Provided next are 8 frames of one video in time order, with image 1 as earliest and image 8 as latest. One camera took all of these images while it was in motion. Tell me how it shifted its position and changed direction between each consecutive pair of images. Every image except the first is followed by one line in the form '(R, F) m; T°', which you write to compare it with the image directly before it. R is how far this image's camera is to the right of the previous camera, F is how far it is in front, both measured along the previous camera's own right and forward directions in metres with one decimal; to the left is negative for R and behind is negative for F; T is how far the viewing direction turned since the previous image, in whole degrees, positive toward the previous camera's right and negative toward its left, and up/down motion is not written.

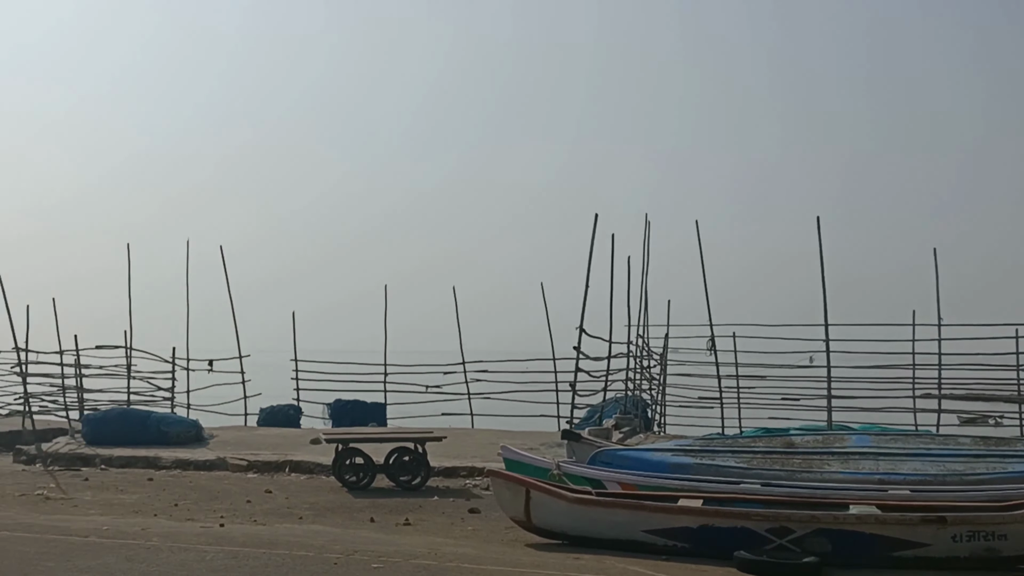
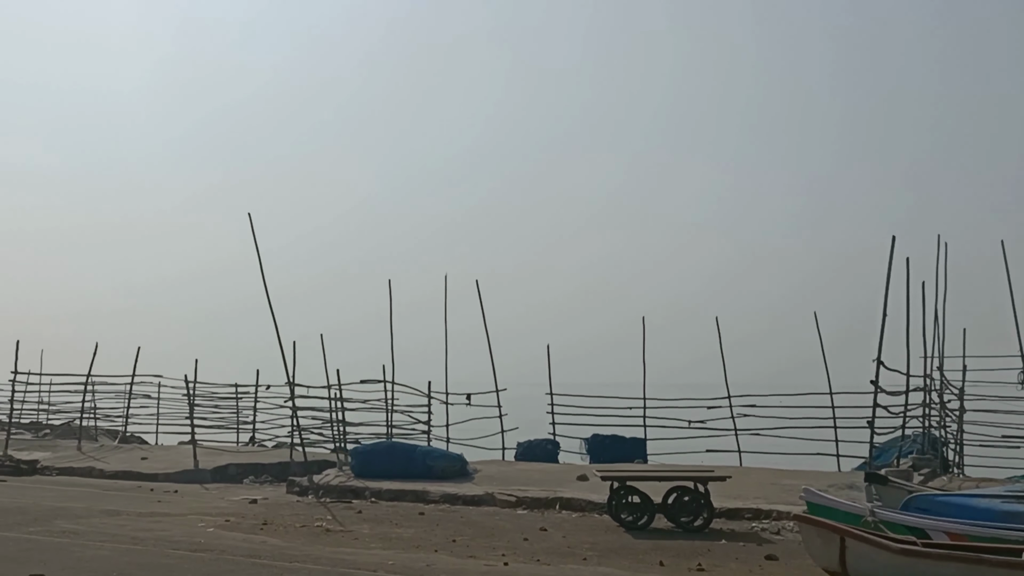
(-1.1, +0.3) m; -10°
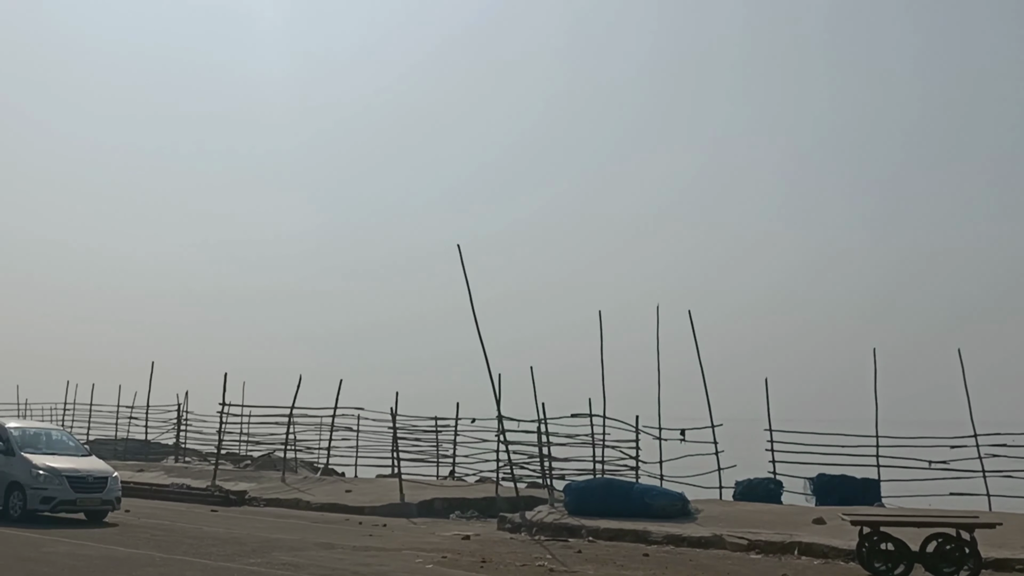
(-1.2, +0.6) m; -7°
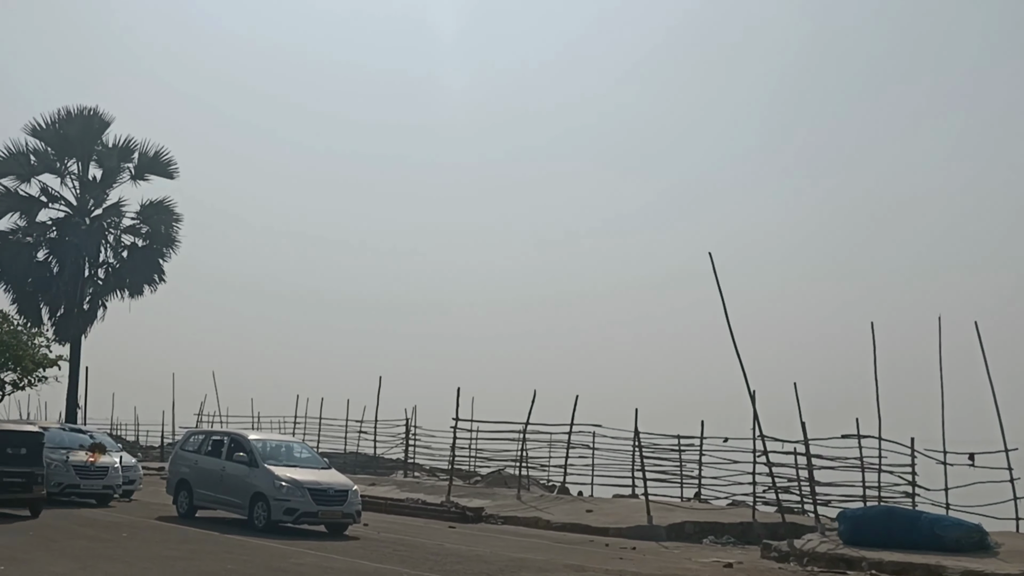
(-1.1, +1.3) m; -10°
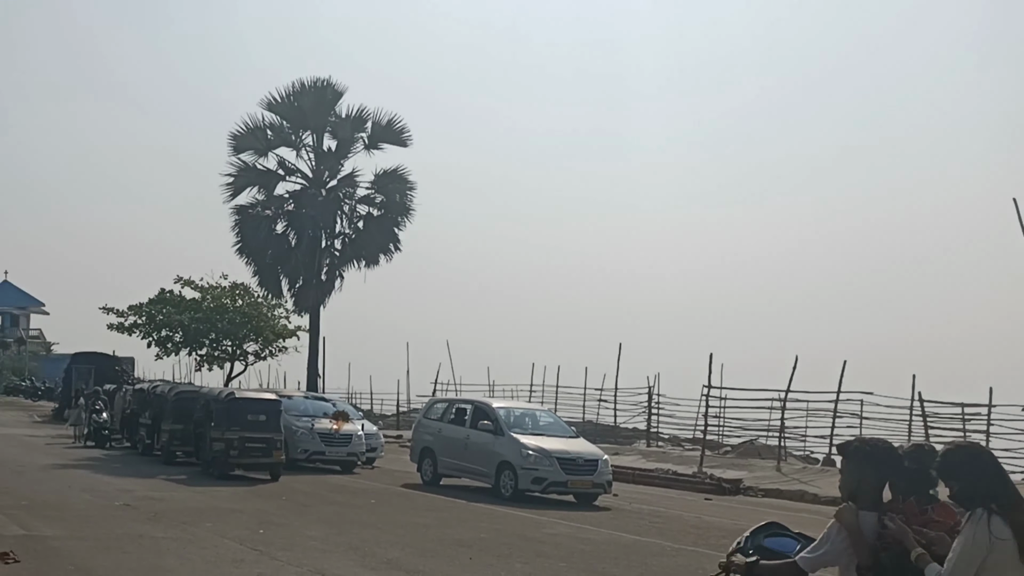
(-0.8, +1.6) m; -11°
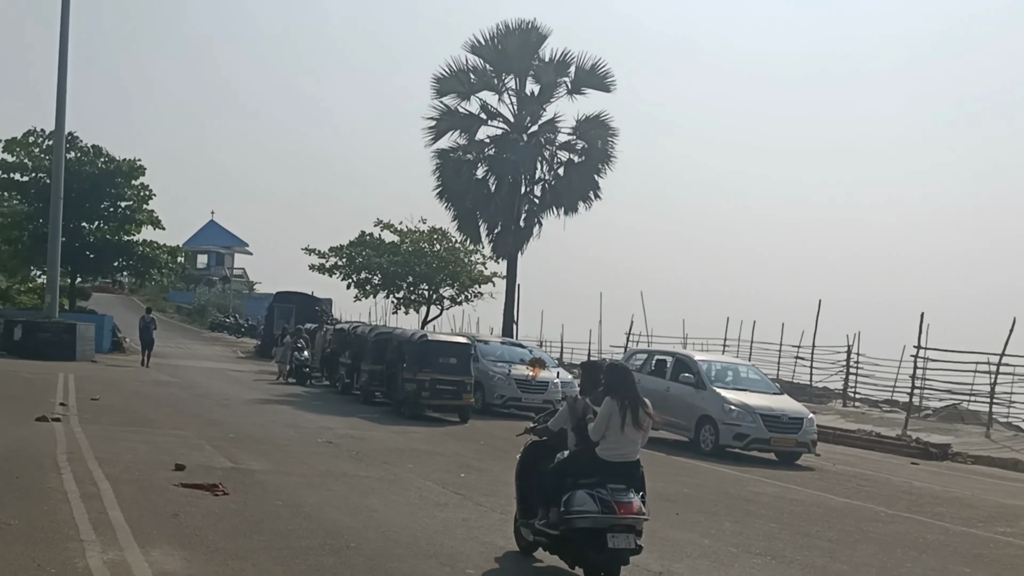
(-0.3, +0.5) m; -9°
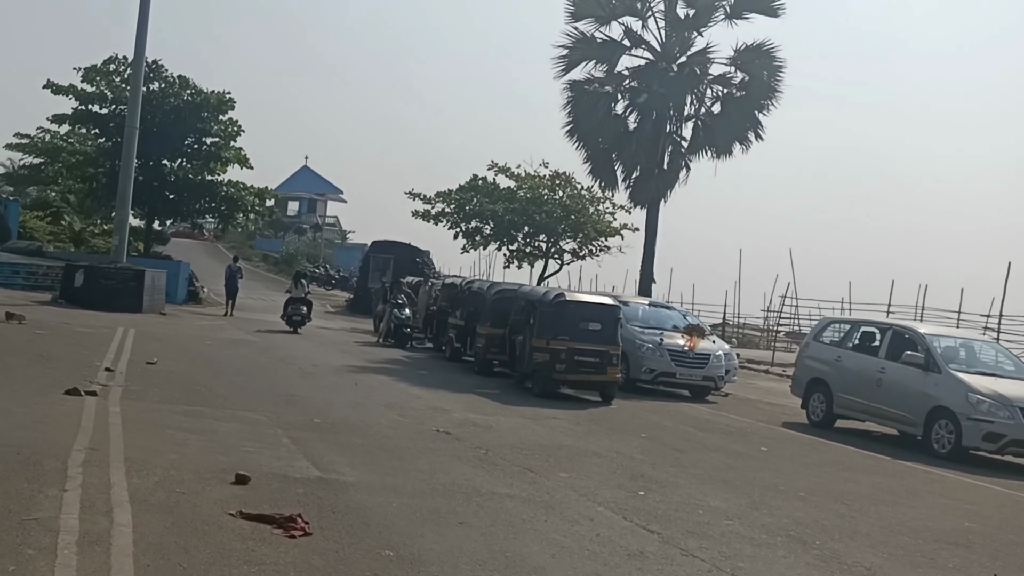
(-0.9, +3.7) m; -4°
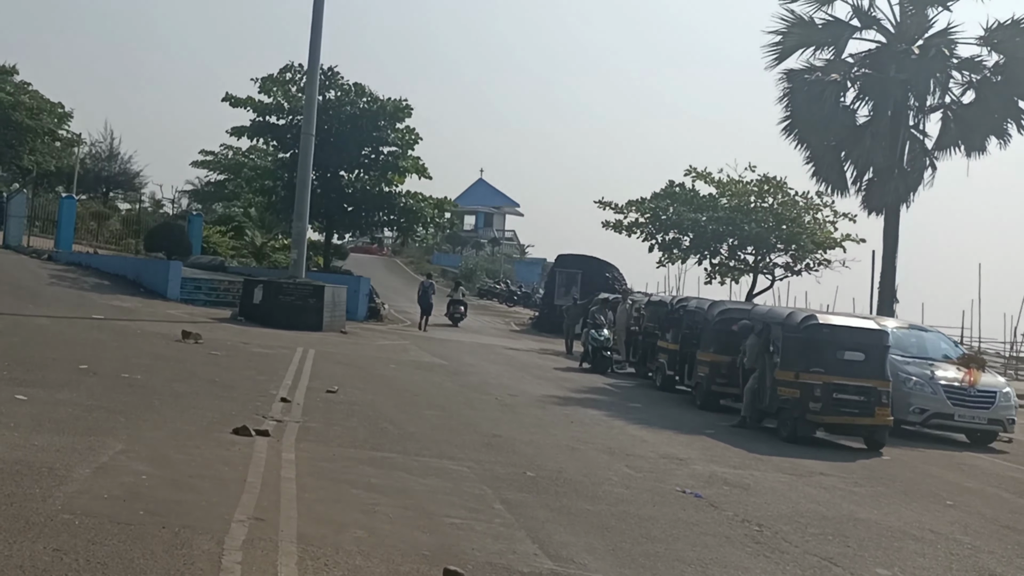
(-0.8, +2.3) m; -8°
